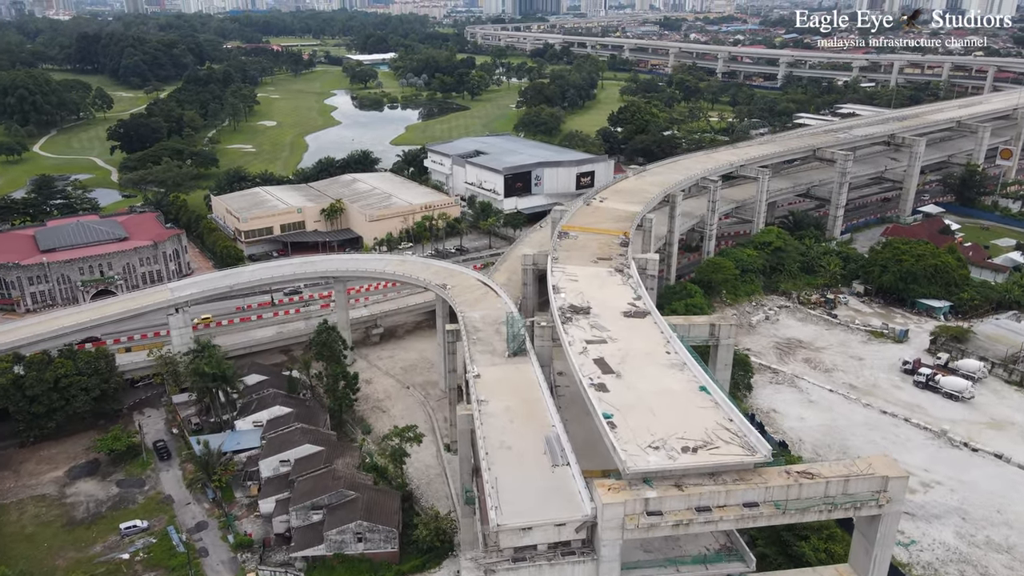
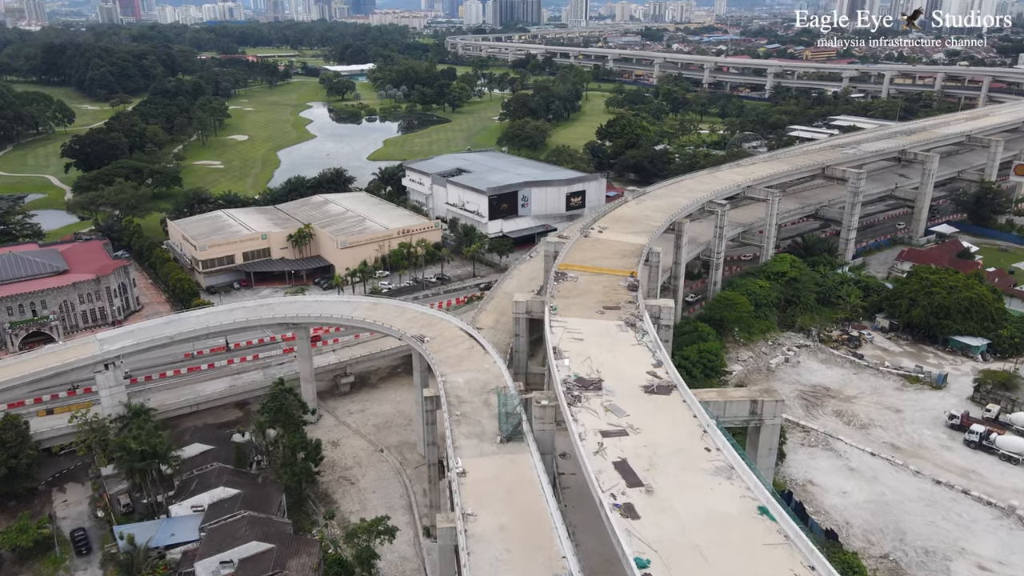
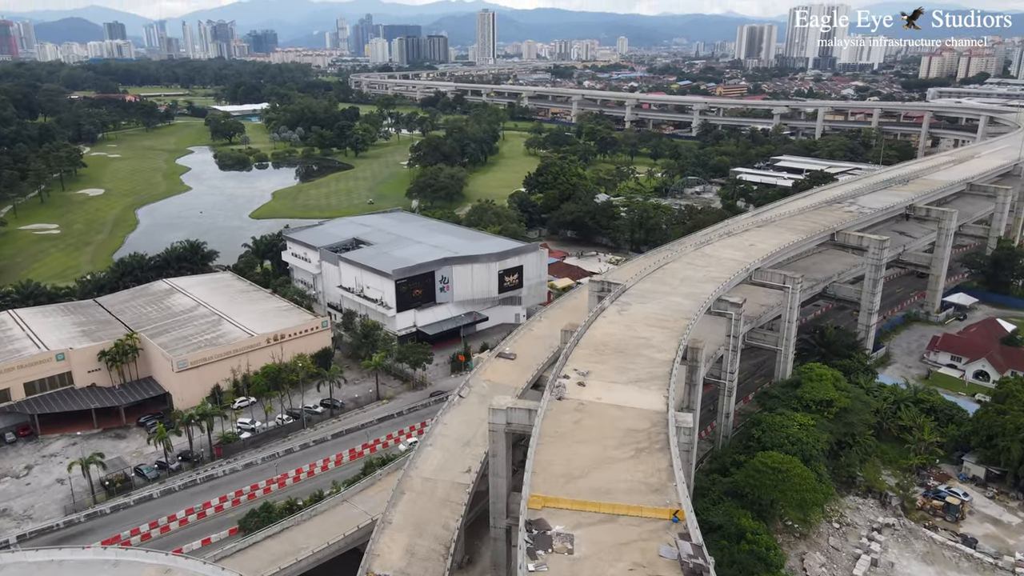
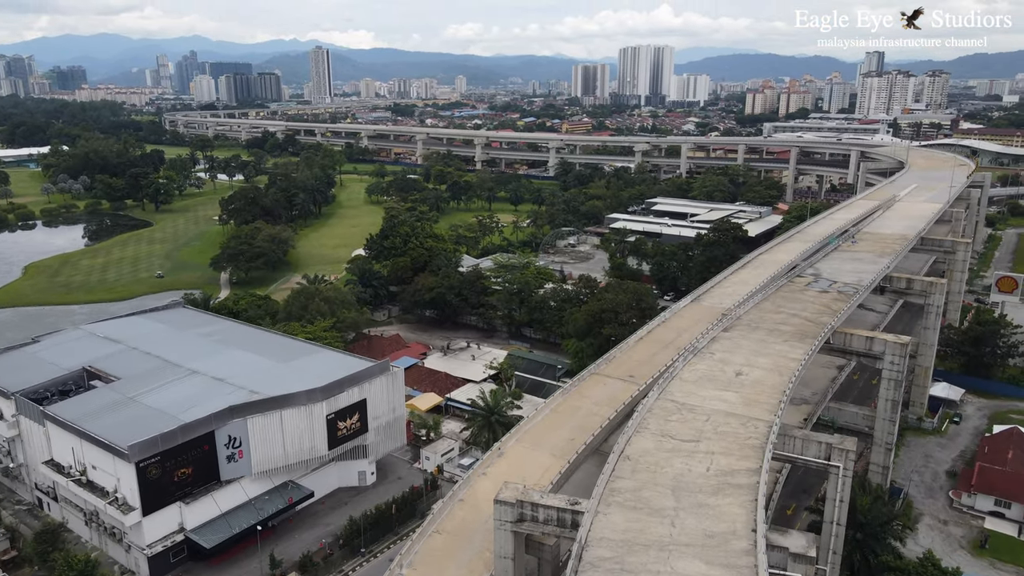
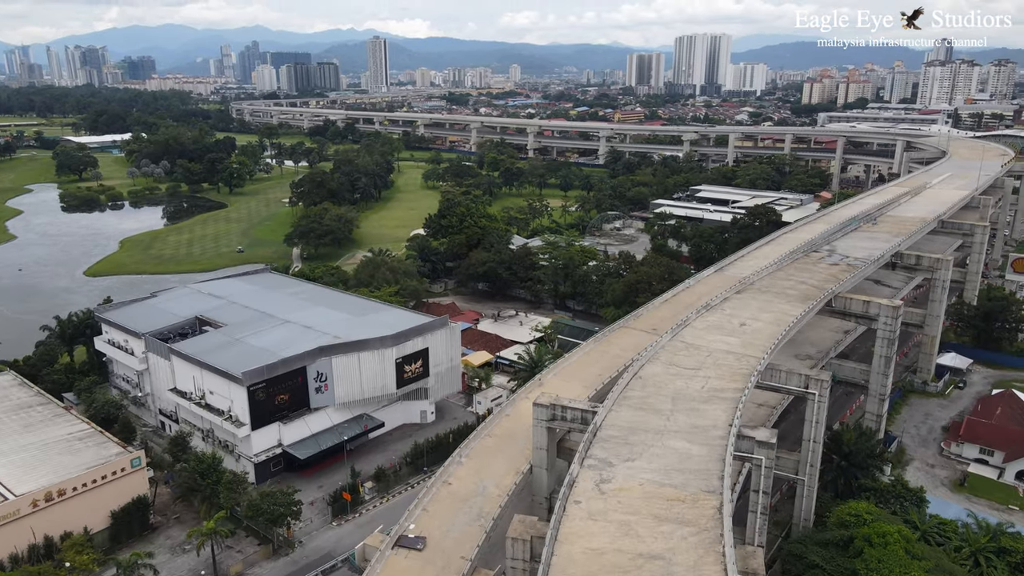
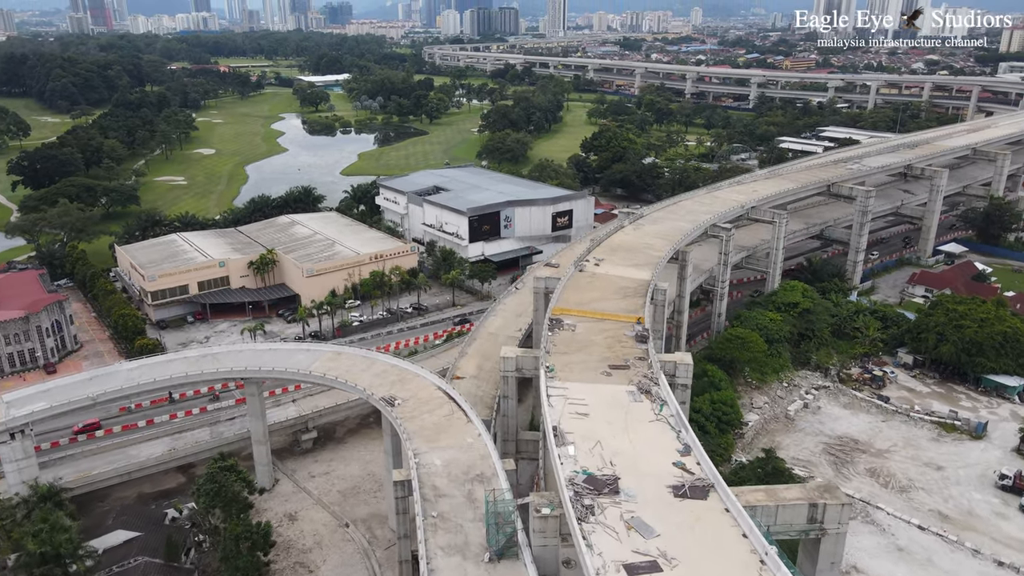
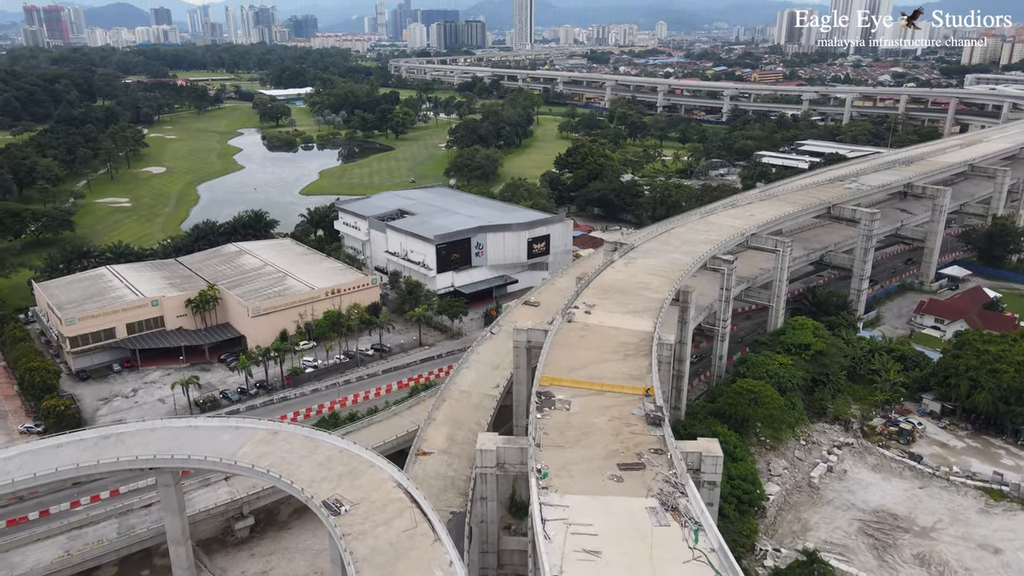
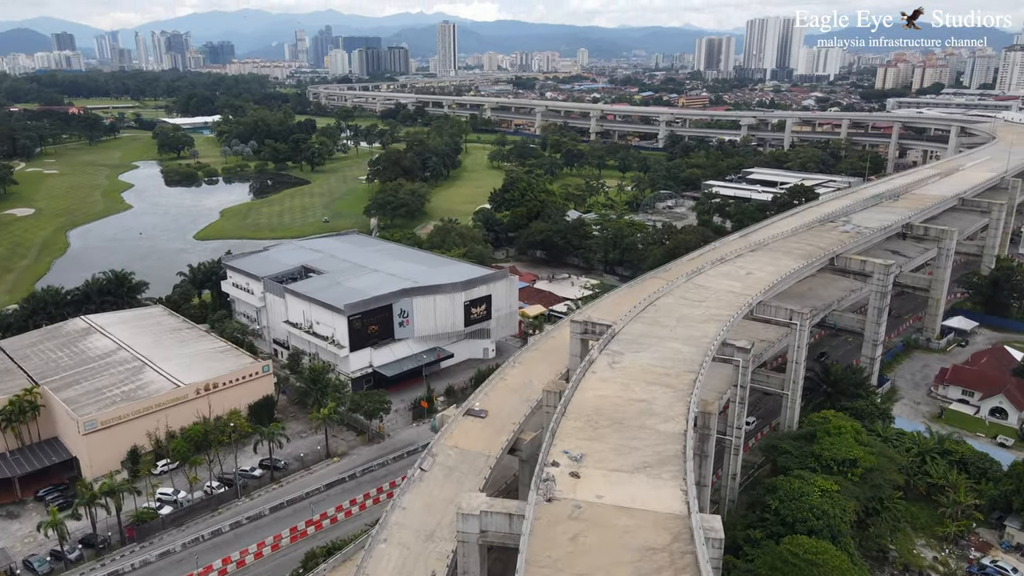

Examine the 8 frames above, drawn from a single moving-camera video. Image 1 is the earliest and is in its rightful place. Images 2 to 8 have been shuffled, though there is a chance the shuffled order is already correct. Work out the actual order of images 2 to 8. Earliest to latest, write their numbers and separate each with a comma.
2, 6, 7, 3, 8, 5, 4
